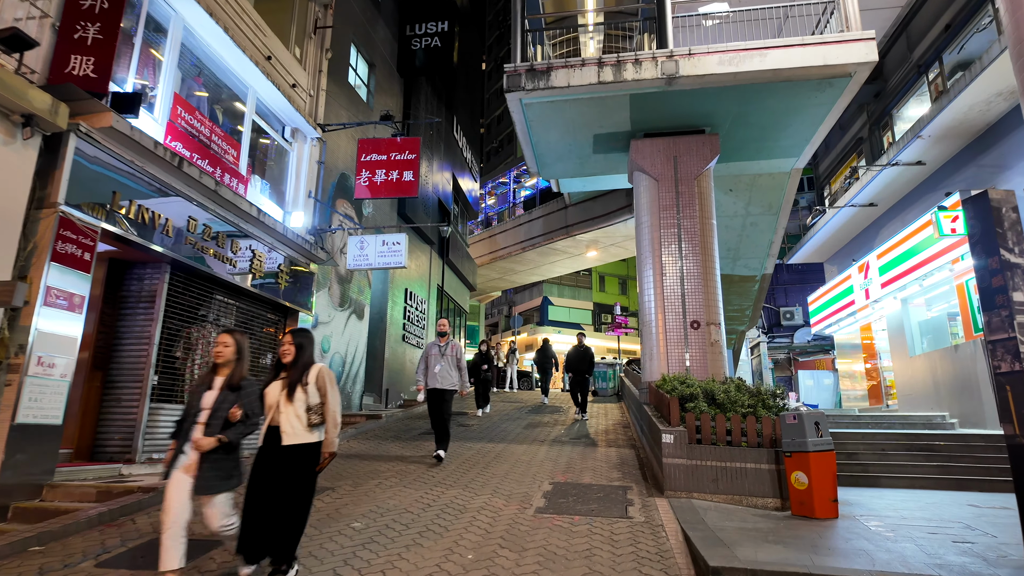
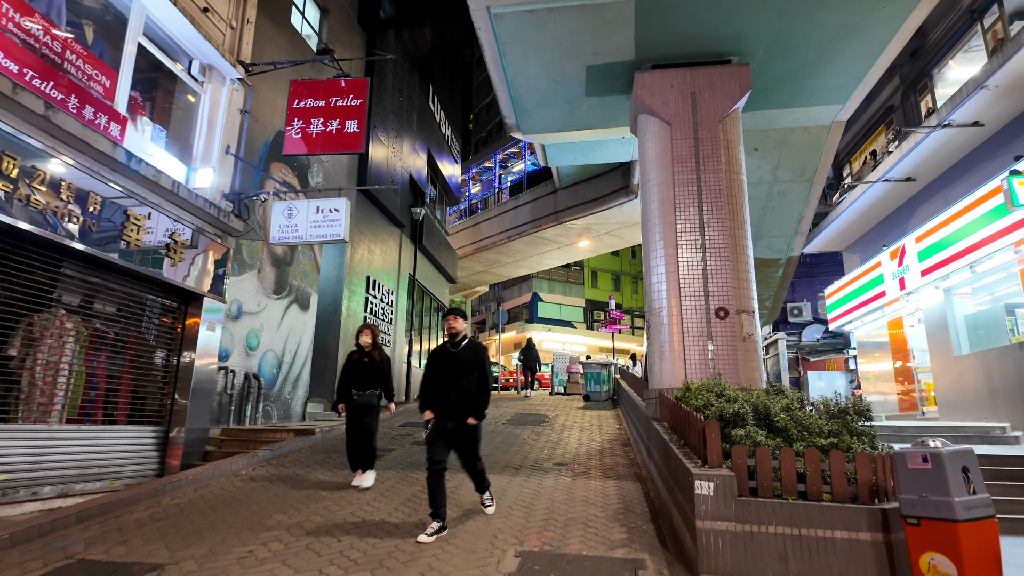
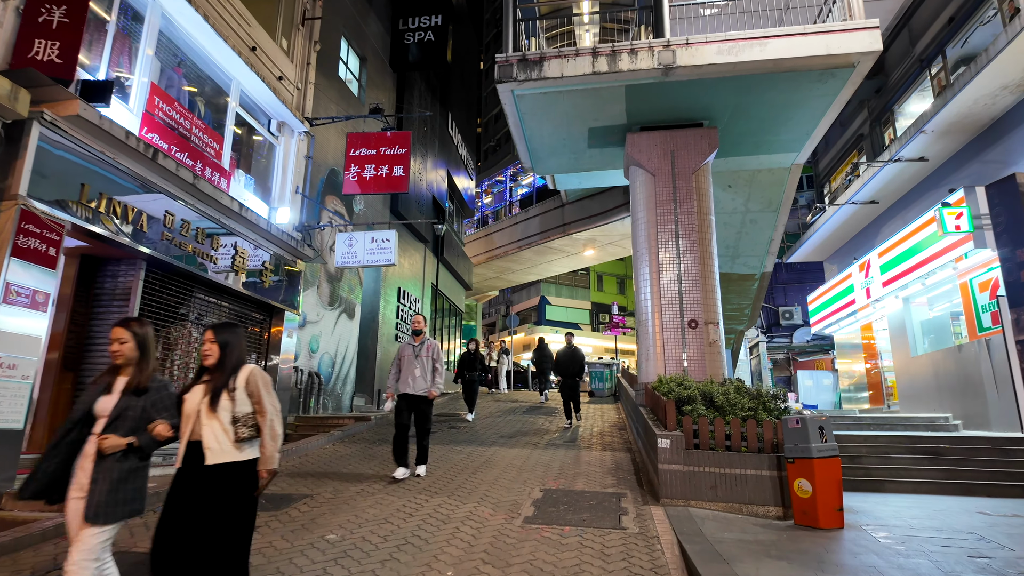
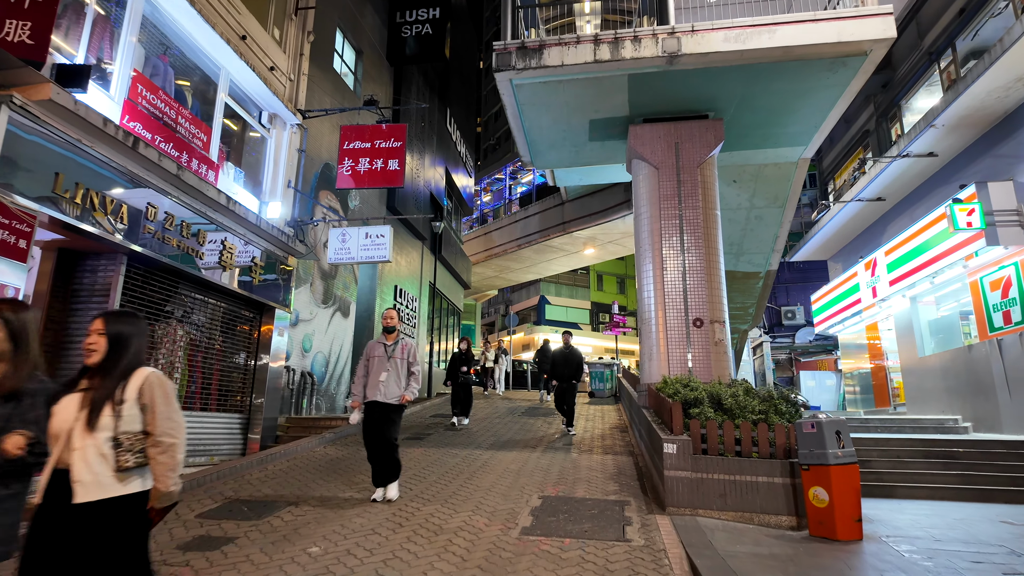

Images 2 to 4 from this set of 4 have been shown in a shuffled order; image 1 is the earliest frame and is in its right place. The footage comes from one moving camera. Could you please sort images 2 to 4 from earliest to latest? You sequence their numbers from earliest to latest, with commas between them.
3, 4, 2
